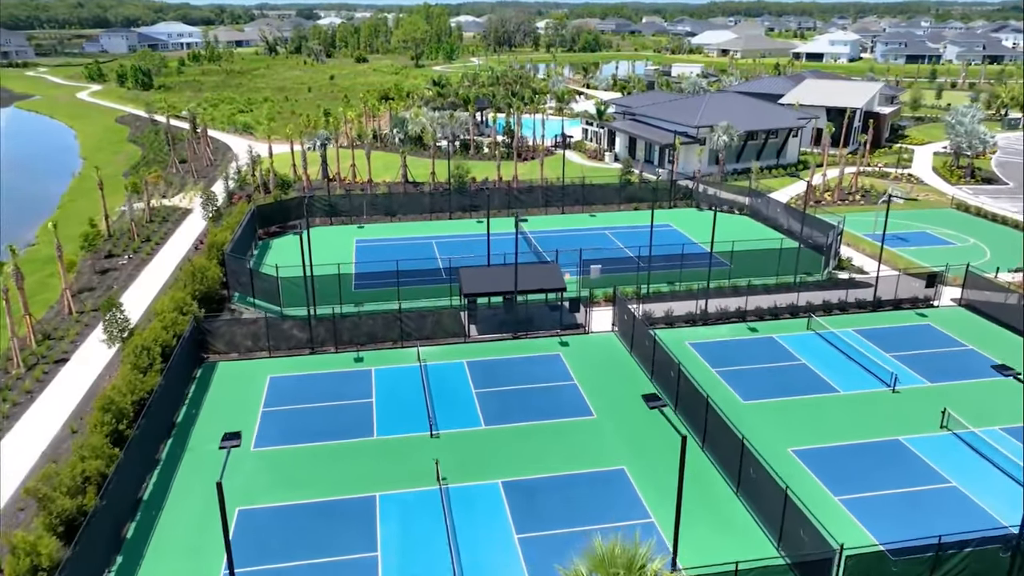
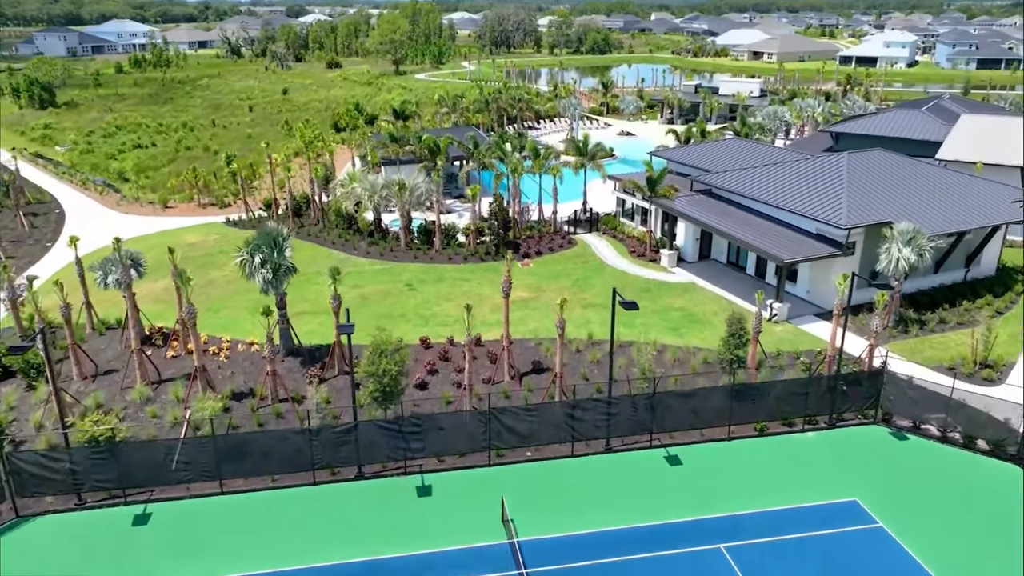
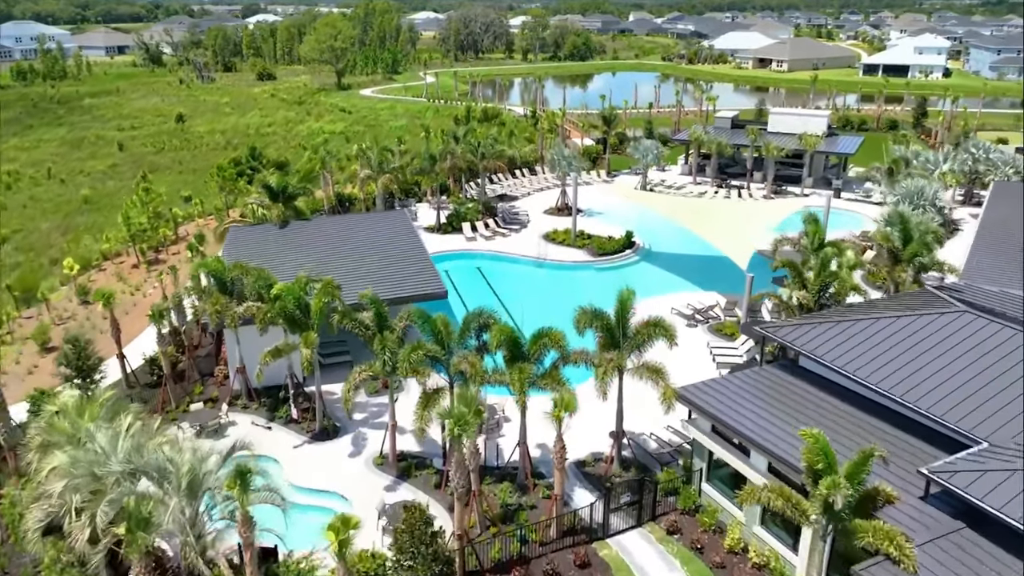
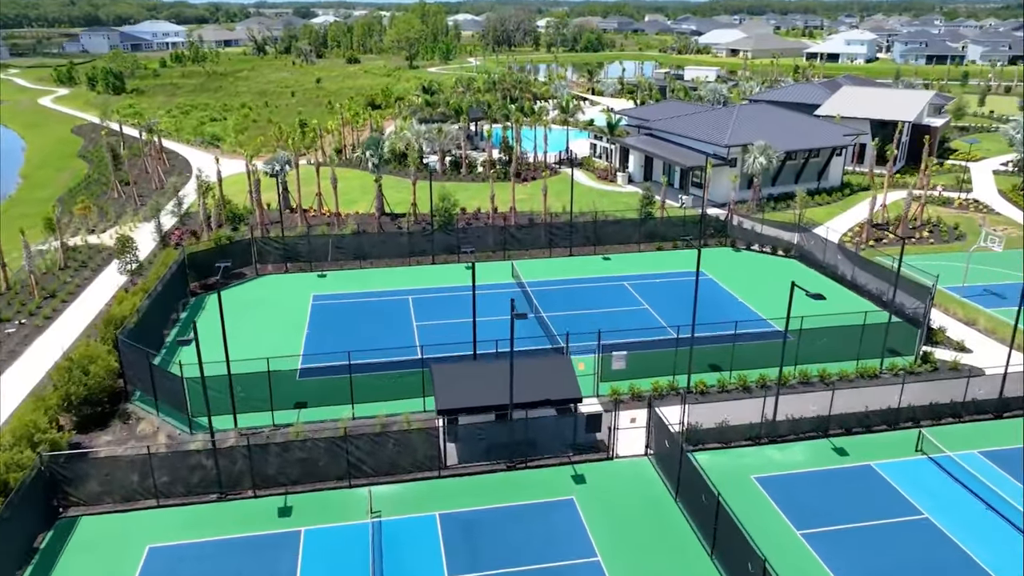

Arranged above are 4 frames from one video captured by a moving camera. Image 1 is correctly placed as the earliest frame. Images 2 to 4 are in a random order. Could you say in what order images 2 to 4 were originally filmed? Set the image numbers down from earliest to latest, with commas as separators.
4, 2, 3
